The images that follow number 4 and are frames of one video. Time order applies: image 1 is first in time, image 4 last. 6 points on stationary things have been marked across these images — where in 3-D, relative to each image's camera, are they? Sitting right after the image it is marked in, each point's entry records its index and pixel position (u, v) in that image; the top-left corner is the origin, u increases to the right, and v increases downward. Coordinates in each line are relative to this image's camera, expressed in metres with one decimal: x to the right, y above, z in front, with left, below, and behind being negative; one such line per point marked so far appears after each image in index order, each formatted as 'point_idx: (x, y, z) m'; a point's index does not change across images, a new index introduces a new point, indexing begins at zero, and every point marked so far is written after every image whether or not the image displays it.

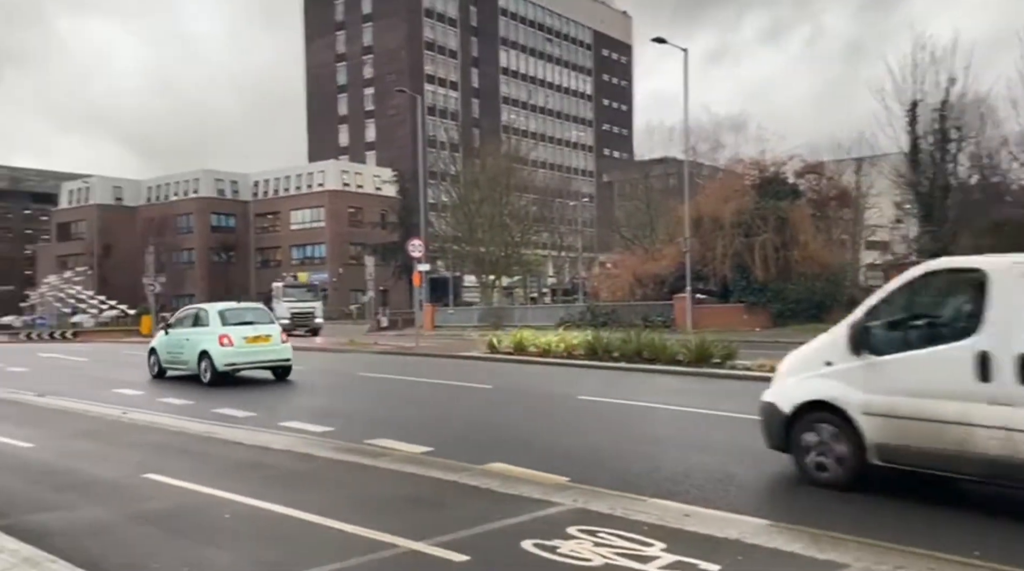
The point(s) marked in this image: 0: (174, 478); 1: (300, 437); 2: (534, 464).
0: (-3.2, -1.8, +8.2) m
1: (-2.6, -1.9, +10.7) m
2: (+0.2, -1.7, +8.4) m
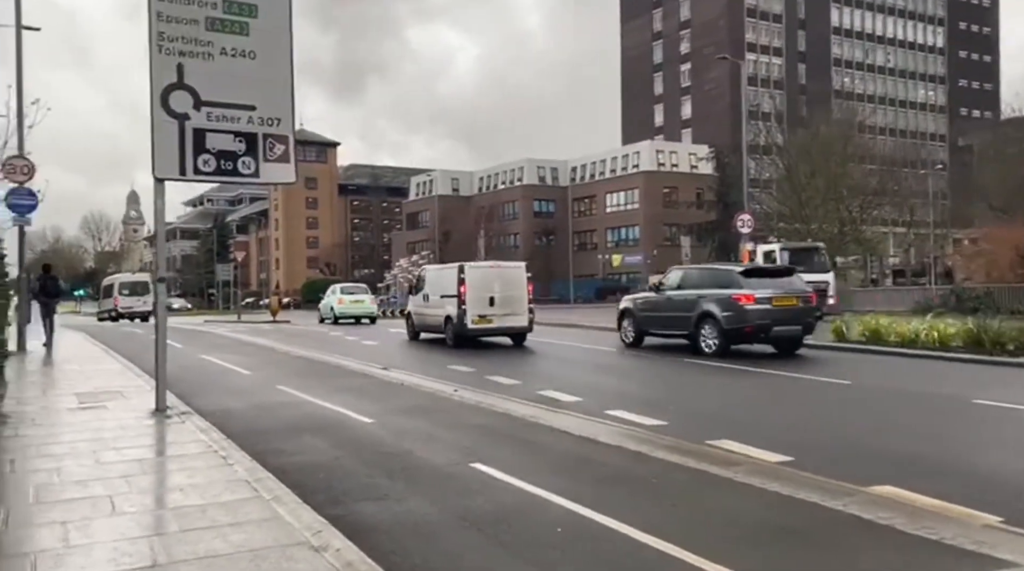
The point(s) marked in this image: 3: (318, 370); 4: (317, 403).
0: (-0.1, -1.6, +7.4) m
1: (+1.3, -1.6, +9.6) m
2: (+3.2, -1.5, +6.4) m
3: (-3.8, -1.6, +16.6) m
4: (-2.7, -1.6, +11.9) m
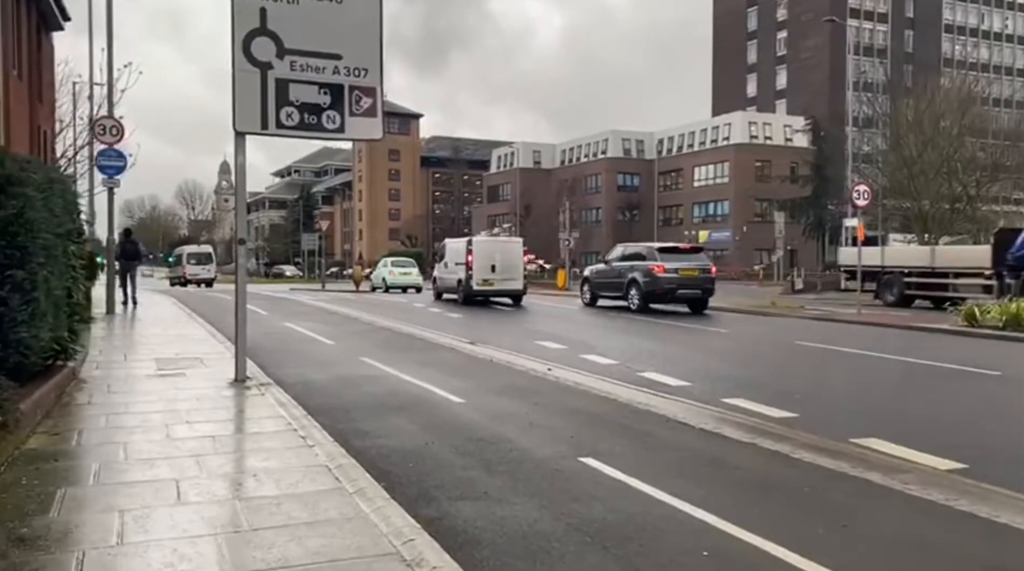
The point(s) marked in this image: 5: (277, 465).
0: (+0.8, -1.3, +6.4) m
1: (+2.4, -1.3, +8.4) m
2: (+3.9, -1.4, +5.0) m
3: (-2.0, -1.0, +15.8) m
4: (-1.4, -1.2, +11.1) m
5: (-1.7, -1.3, +6.4) m
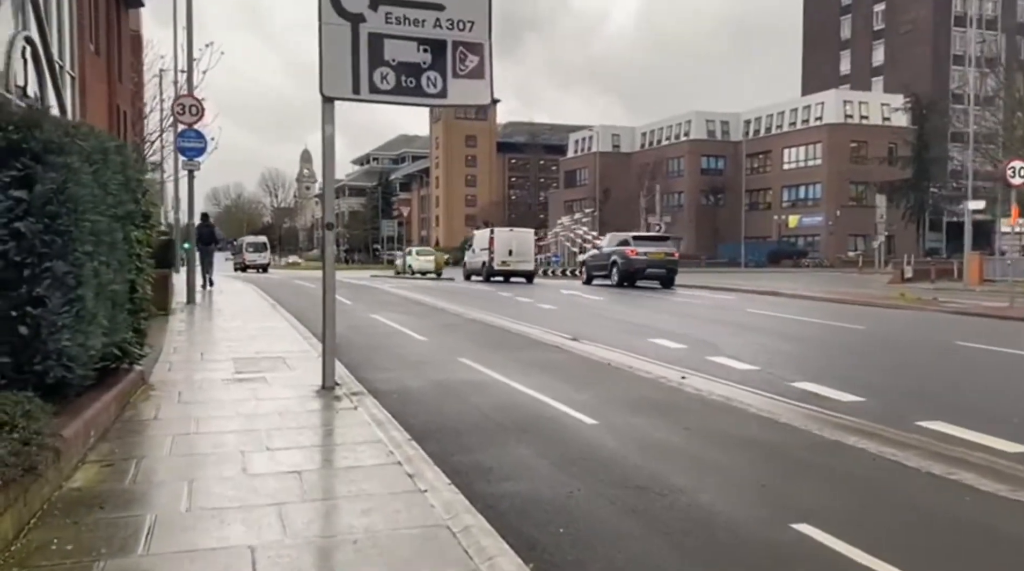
0: (+1.8, -1.3, +4.5) m
1: (+3.6, -1.3, +6.4) m
2: (+4.8, -1.4, +3.0) m
3: (-0.2, -0.9, +14.2) m
4: (0.0, -1.1, +9.4) m
5: (-0.7, -1.3, +4.8) m
